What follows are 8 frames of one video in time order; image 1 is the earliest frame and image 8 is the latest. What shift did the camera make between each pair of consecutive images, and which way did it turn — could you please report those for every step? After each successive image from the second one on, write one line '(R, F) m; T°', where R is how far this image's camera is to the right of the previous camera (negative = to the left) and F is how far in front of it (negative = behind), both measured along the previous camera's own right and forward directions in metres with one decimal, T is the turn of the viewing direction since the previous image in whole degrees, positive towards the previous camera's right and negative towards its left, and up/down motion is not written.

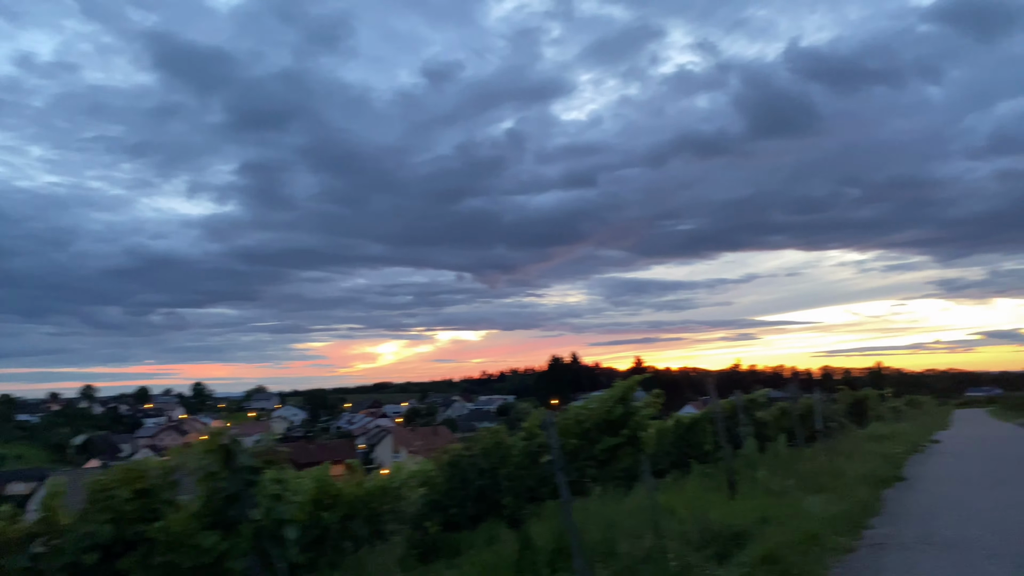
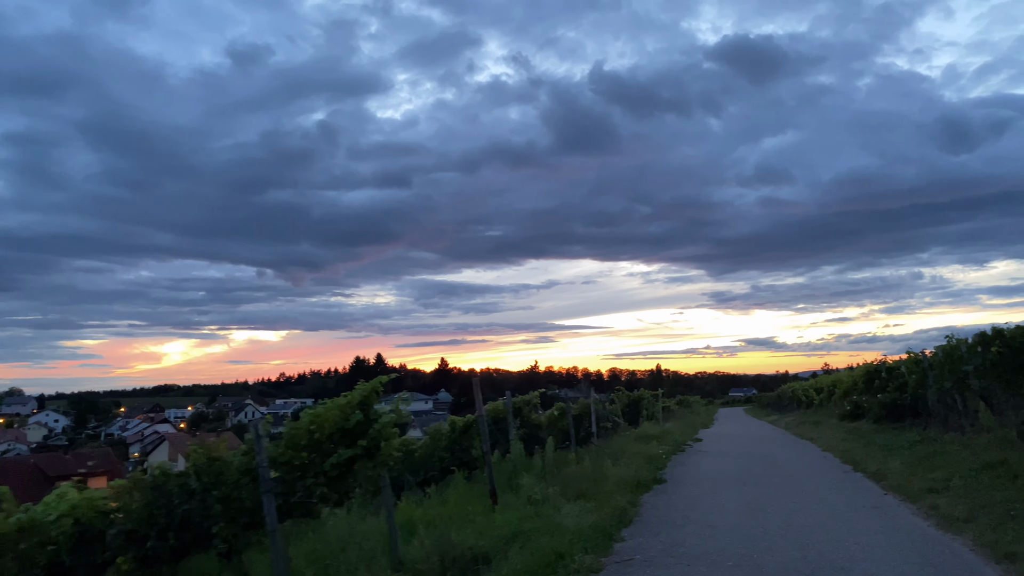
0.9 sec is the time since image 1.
(+0.4, -0.8) m; -25°
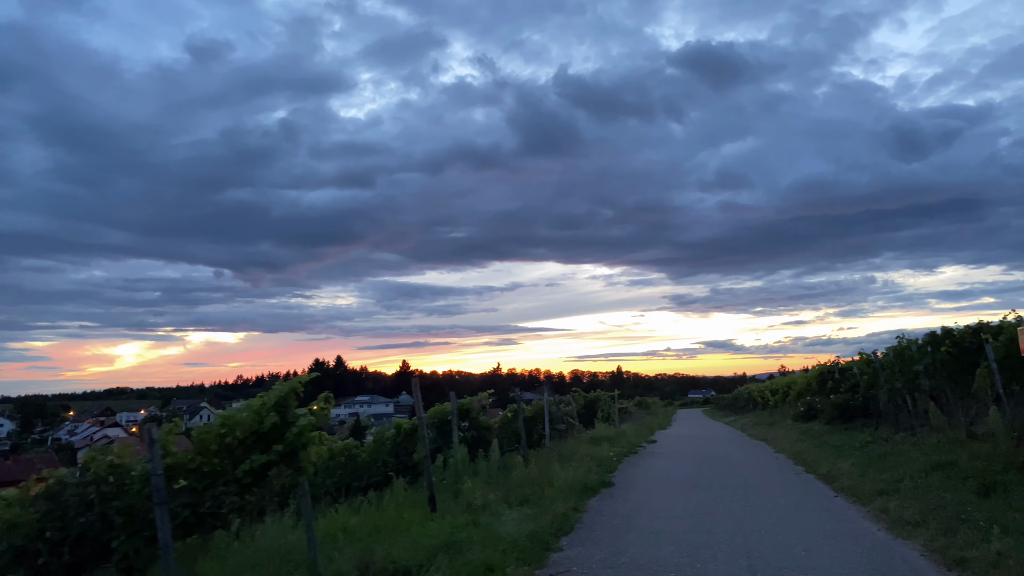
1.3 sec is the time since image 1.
(+0.3, +0.5) m; +3°
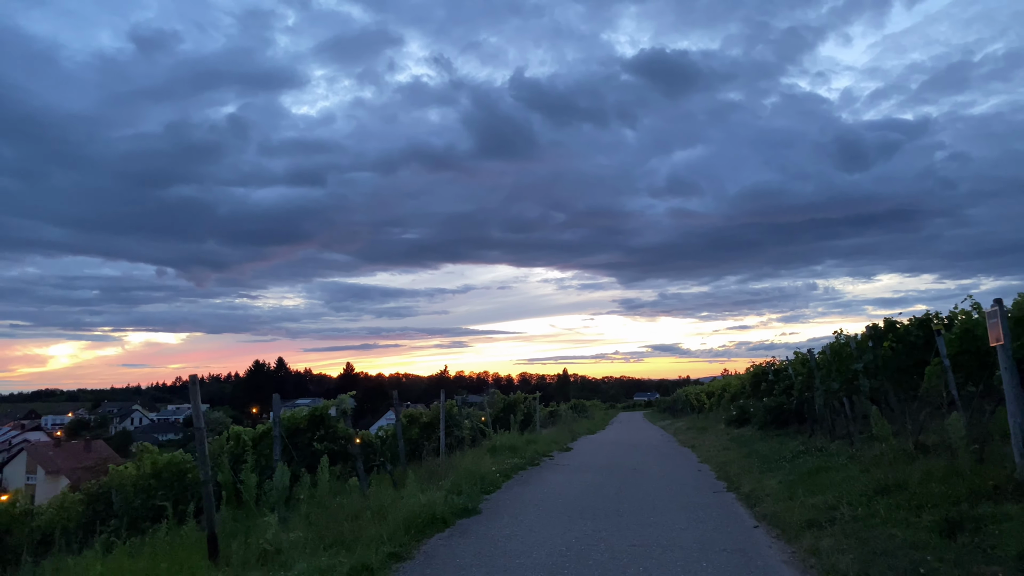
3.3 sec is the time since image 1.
(+1.3, +2.3) m; +4°
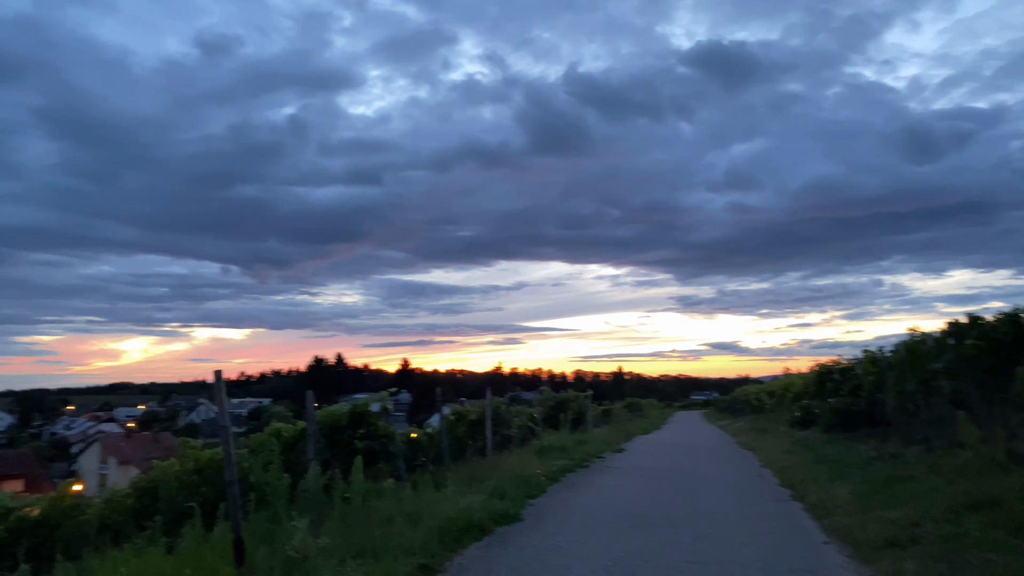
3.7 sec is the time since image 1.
(+0.1, +0.5) m; -4°
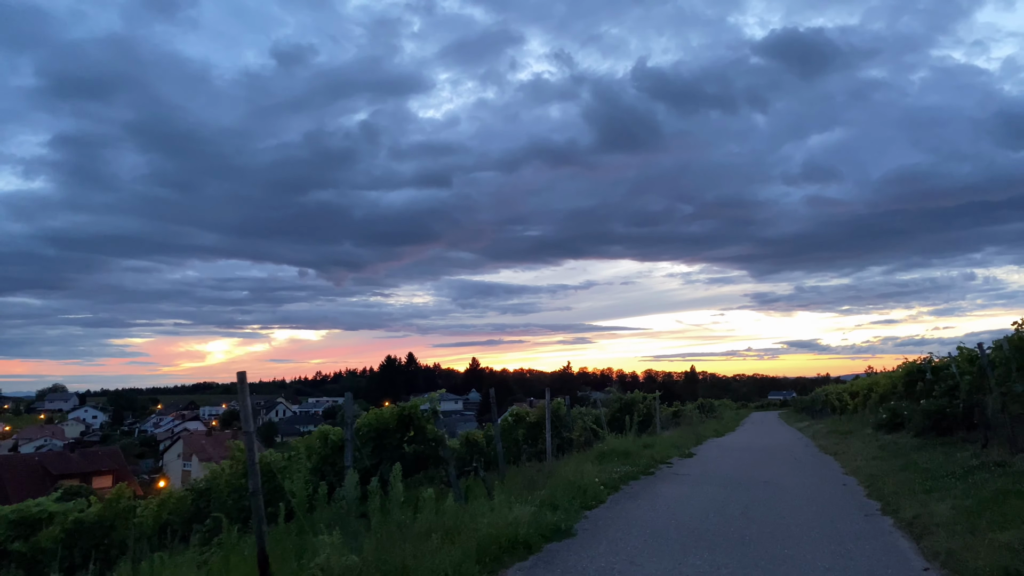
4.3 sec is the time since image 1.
(+0.2, +0.6) m; -6°
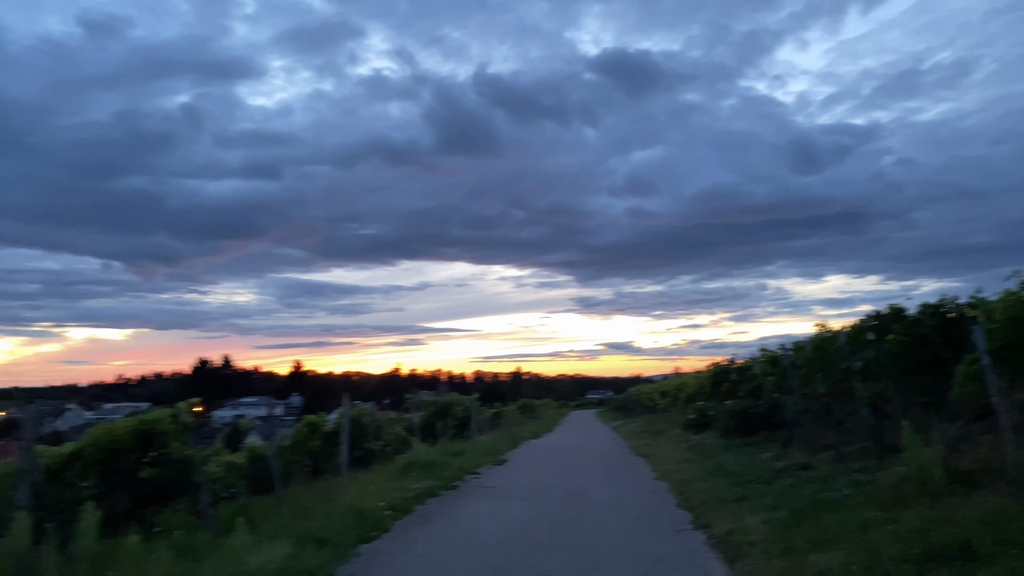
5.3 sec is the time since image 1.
(+0.7, +1.4) m; +14°
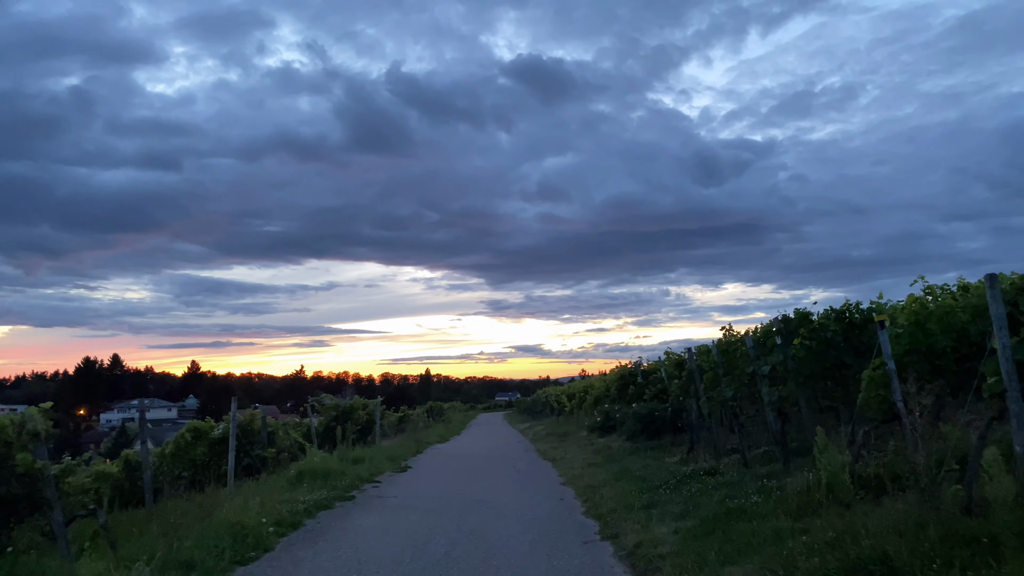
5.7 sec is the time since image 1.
(+0.1, +0.5) m; +7°
